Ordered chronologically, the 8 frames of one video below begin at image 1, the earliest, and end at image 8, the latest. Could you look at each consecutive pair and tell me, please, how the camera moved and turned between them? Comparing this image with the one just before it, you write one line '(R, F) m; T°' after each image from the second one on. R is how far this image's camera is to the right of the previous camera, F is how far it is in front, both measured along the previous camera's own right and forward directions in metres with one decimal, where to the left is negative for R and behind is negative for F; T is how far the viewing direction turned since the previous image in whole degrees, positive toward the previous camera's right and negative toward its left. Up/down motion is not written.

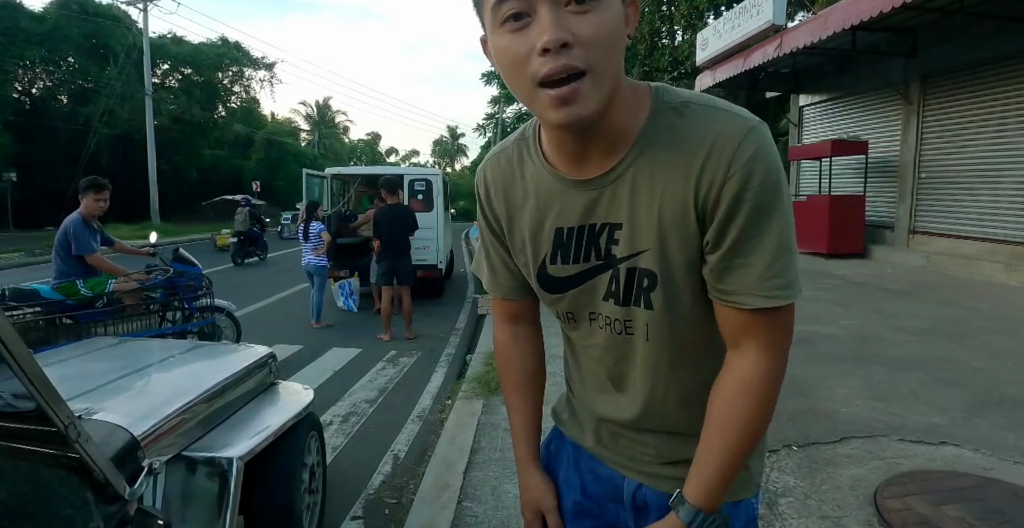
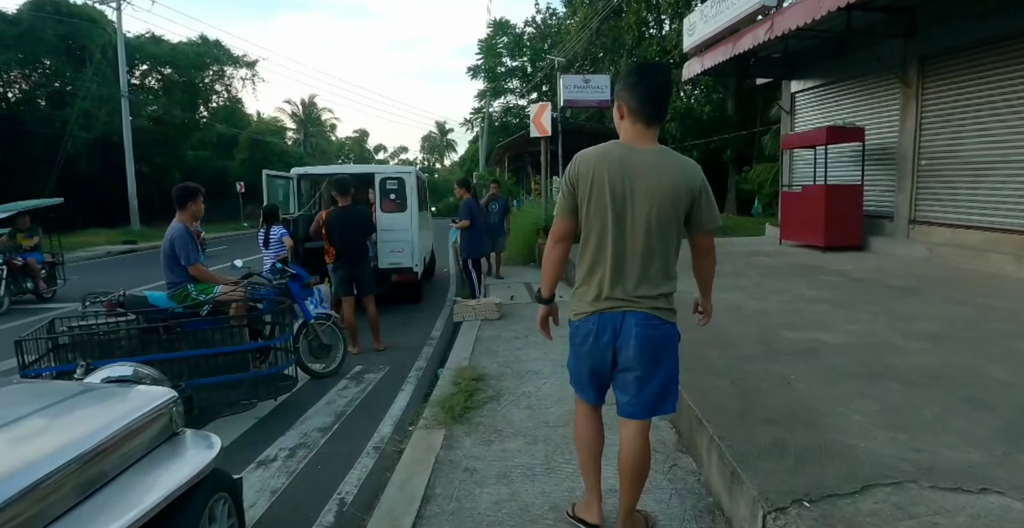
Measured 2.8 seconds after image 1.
(+0.2, +0.6) m; +1°
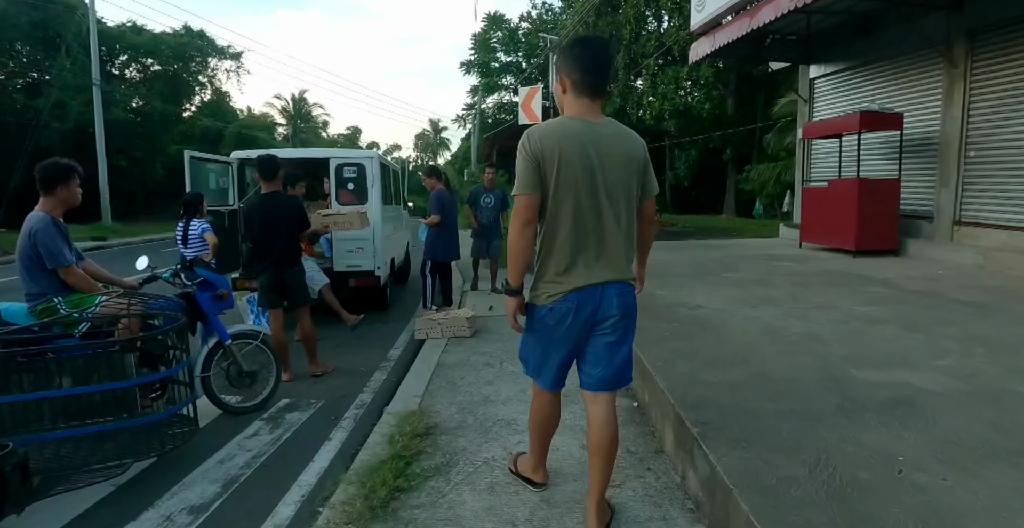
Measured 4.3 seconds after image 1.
(+0.2, +1.4) m; +1°
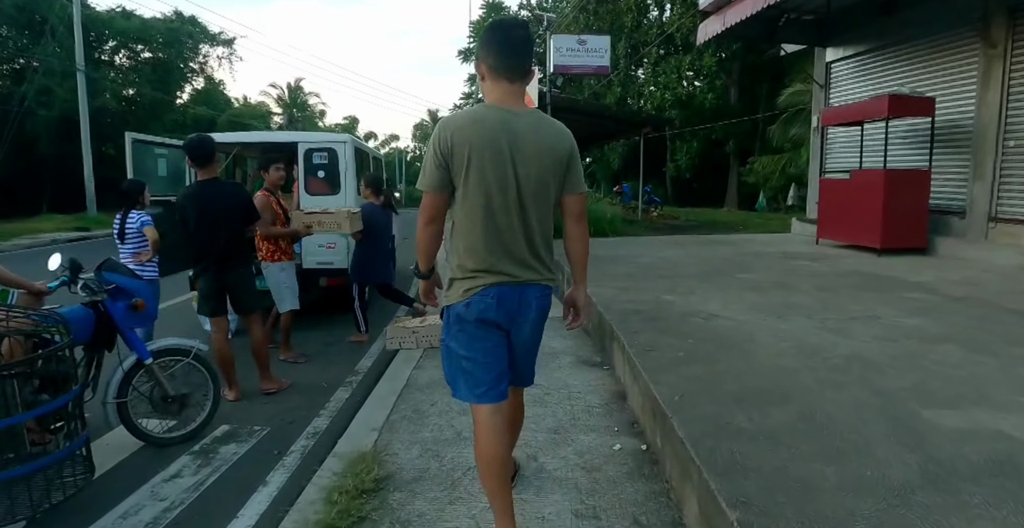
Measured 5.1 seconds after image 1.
(+0.1, +0.8) m; 0°
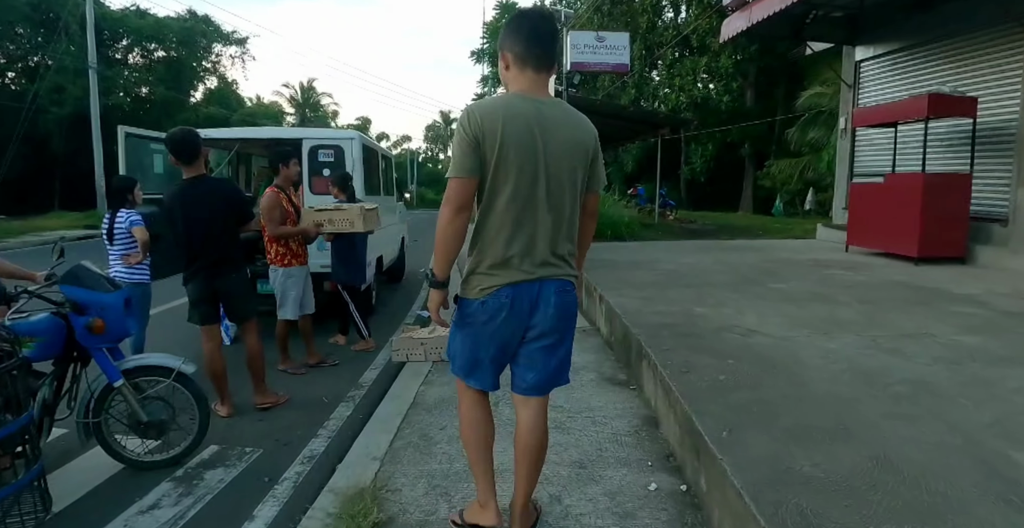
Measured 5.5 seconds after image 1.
(-0.1, +0.4) m; -1°
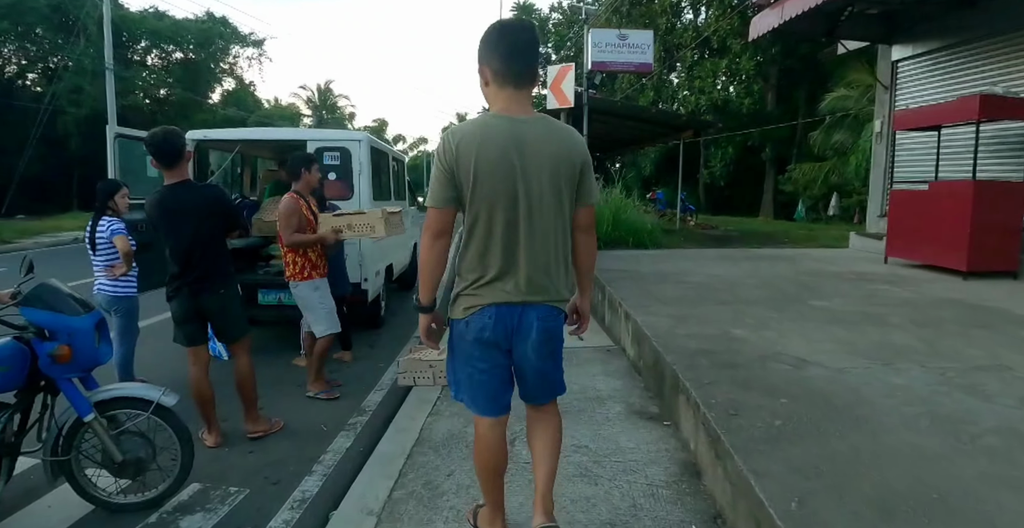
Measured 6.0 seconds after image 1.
(0.0, +0.4) m; -1°
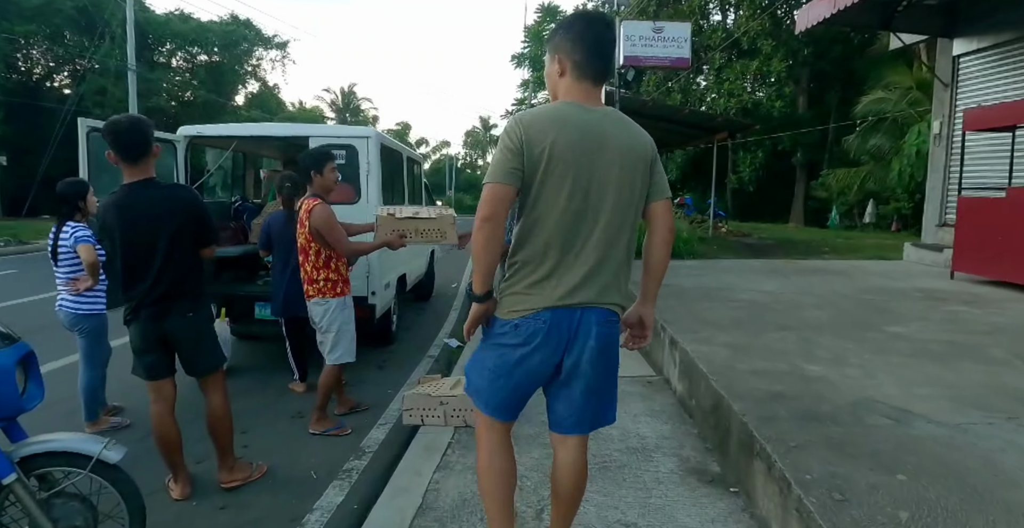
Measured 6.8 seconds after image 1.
(0.0, +0.7) m; -2°
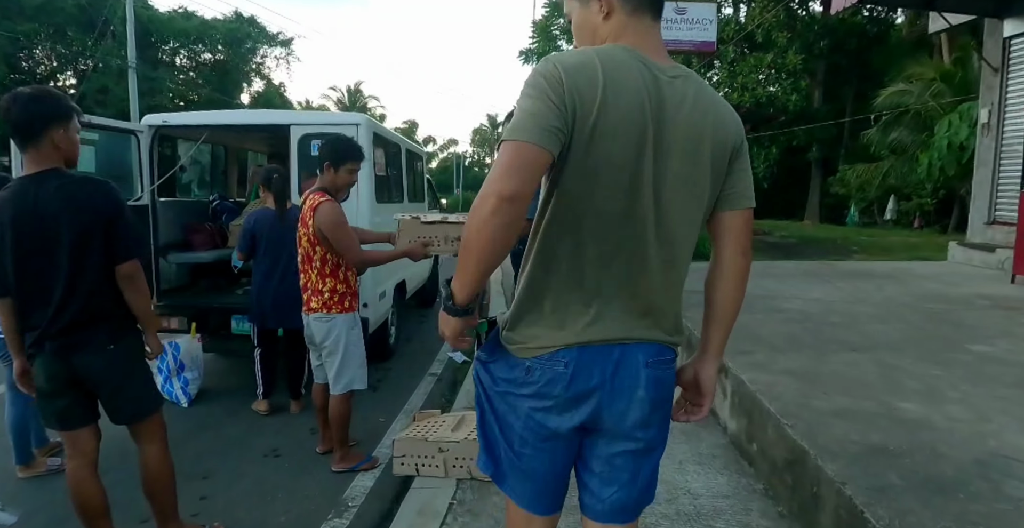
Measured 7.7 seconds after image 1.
(0.0, +0.7) m; -1°
